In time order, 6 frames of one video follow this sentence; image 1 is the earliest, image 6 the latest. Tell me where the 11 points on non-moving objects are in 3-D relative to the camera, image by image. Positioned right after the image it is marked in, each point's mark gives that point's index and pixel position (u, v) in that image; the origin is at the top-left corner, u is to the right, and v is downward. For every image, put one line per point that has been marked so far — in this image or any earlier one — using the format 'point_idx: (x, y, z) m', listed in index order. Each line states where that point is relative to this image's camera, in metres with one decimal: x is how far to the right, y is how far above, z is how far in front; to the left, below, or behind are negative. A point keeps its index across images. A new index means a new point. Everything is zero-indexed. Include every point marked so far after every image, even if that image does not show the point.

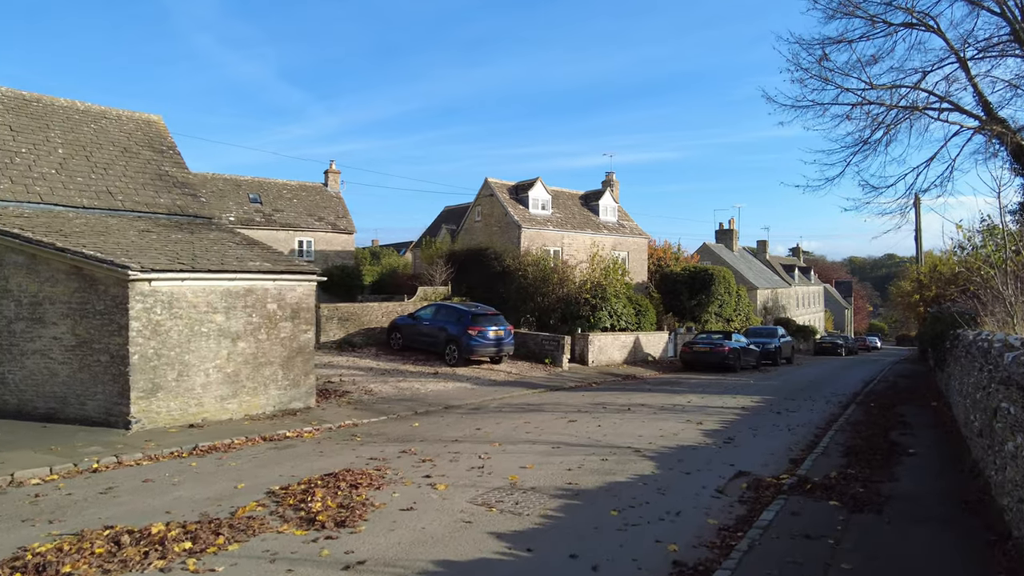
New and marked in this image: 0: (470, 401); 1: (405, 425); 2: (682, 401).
0: (-0.9, -2.3, +13.0) m
1: (-1.8, -2.2, +10.2) m
2: (+3.6, -2.4, +13.5) m
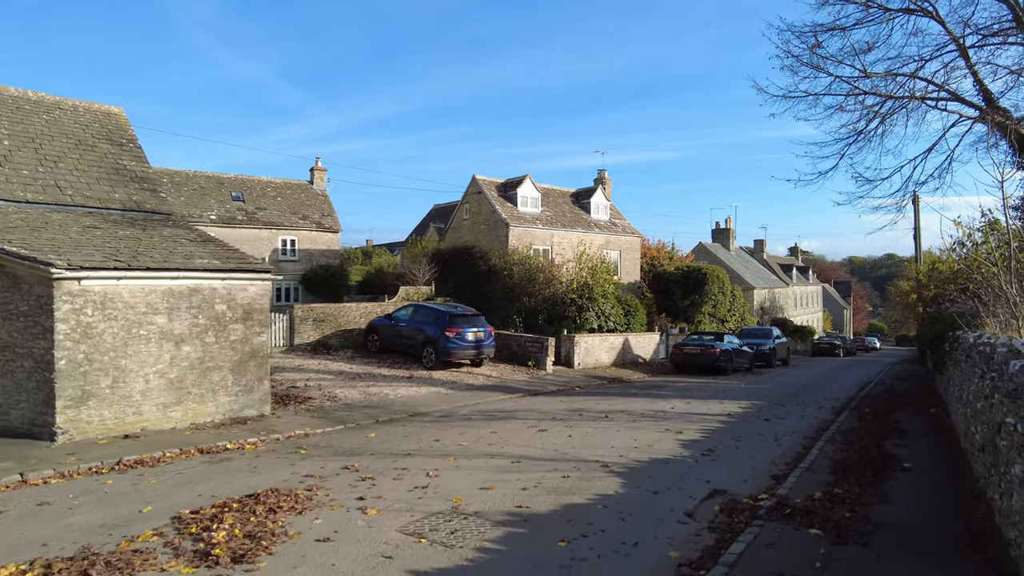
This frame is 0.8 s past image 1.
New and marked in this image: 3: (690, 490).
0: (-1.4, -2.3, +12.2) m
1: (-2.3, -2.2, +9.5) m
2: (+3.0, -2.4, +12.8) m
3: (+1.9, -2.1, +6.8) m
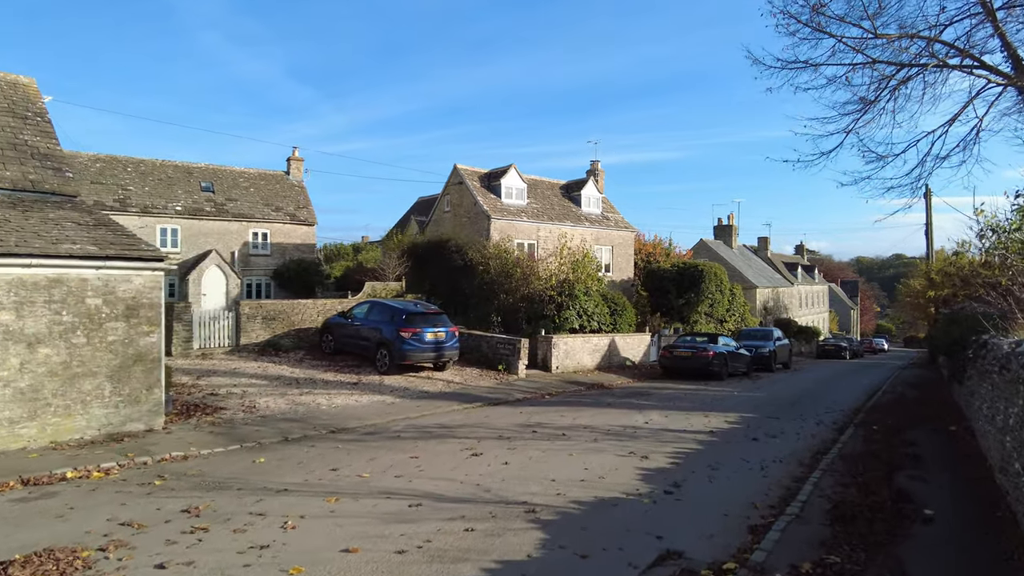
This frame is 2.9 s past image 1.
0: (-2.3, -2.2, +10.4) m
1: (-3.2, -2.1, +7.7) m
2: (+2.1, -2.3, +10.9) m
3: (+0.9, -2.1, +5.0) m
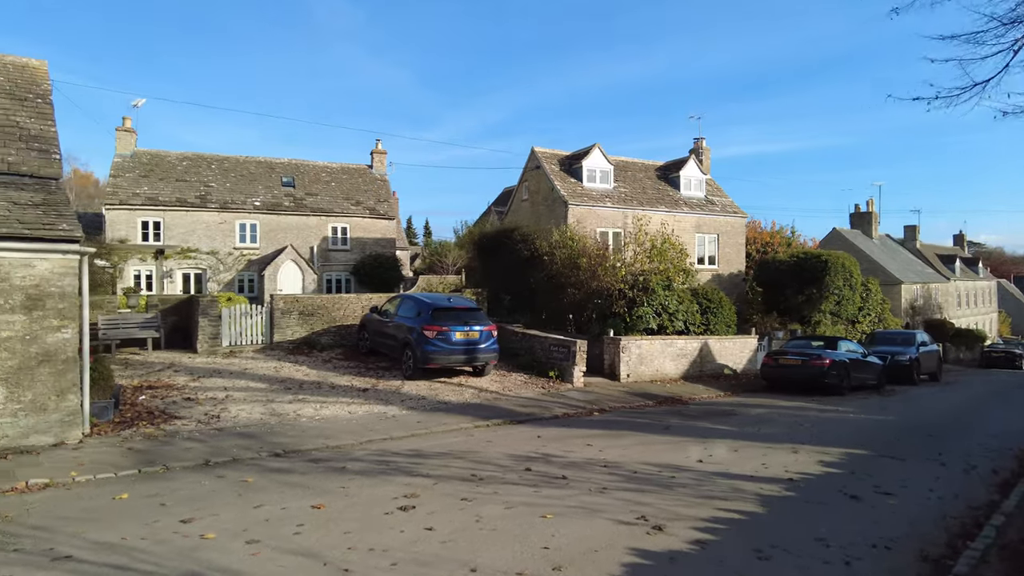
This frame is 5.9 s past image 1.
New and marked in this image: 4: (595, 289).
0: (-2.3, -2.0, +8.3) m
1: (-3.7, -1.9, +5.8) m
2: (+2.2, -2.1, +7.9) m
3: (-0.1, -1.9, +2.3) m
4: (+2.2, 0.0, +17.2) m
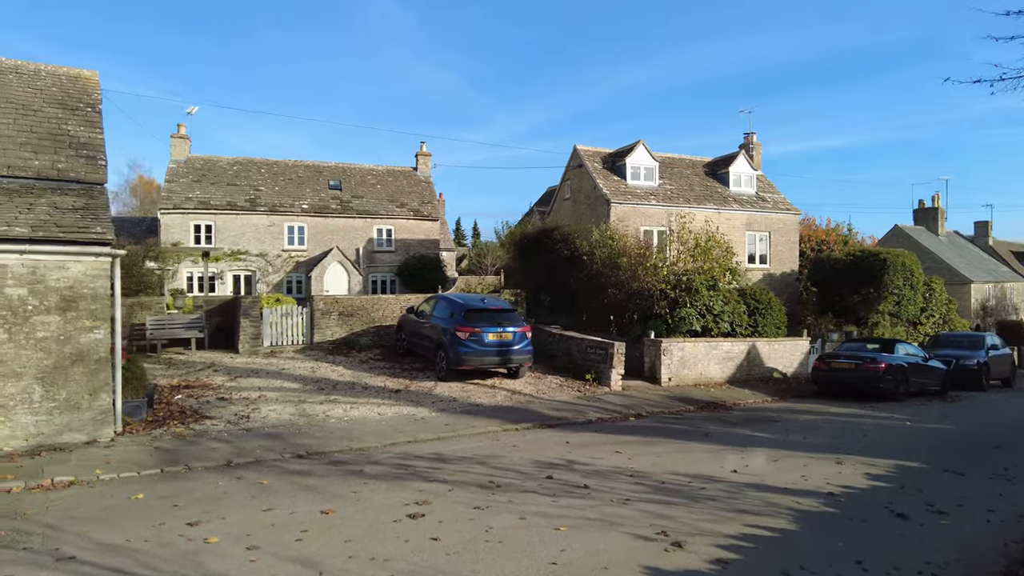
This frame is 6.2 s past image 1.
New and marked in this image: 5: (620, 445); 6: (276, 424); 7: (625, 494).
0: (-2.0, -2.0, +8.2) m
1: (-3.6, -1.9, +5.8) m
2: (+2.5, -2.1, +7.5) m
3: (-0.3, -1.9, +2.1) m
4: (+3.2, 0.0, +16.7) m
5: (+1.5, -2.1, +8.6) m
6: (-3.4, -1.9, +9.1) m
7: (+1.1, -2.0, +6.3) m
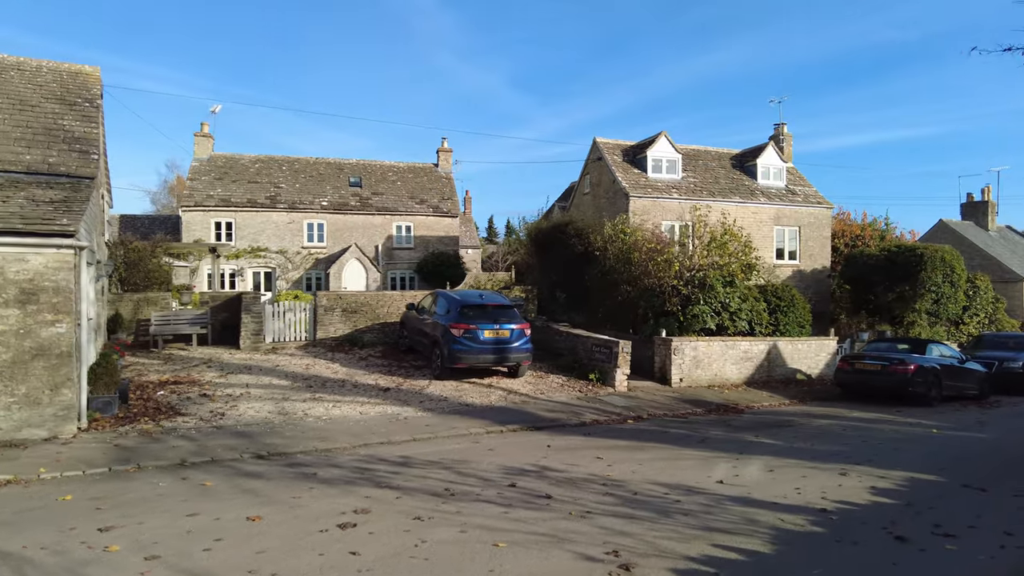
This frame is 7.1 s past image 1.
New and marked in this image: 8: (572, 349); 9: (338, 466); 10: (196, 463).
0: (-2.3, -1.9, +7.8) m
1: (-4.0, -1.8, +5.6) m
2: (+2.1, -2.0, +6.9) m
3: (-1.0, -1.8, +1.6) m
4: (+3.4, +0.1, +16.0) m
5: (+1.2, -2.0, +8.0) m
6: (-3.6, -1.9, +8.8) m
7: (+0.7, -2.0, +5.8) m
8: (+1.3, -1.4, +14.3) m
9: (-1.9, -1.9, +7.0) m
10: (-3.4, -1.9, +6.9) m
